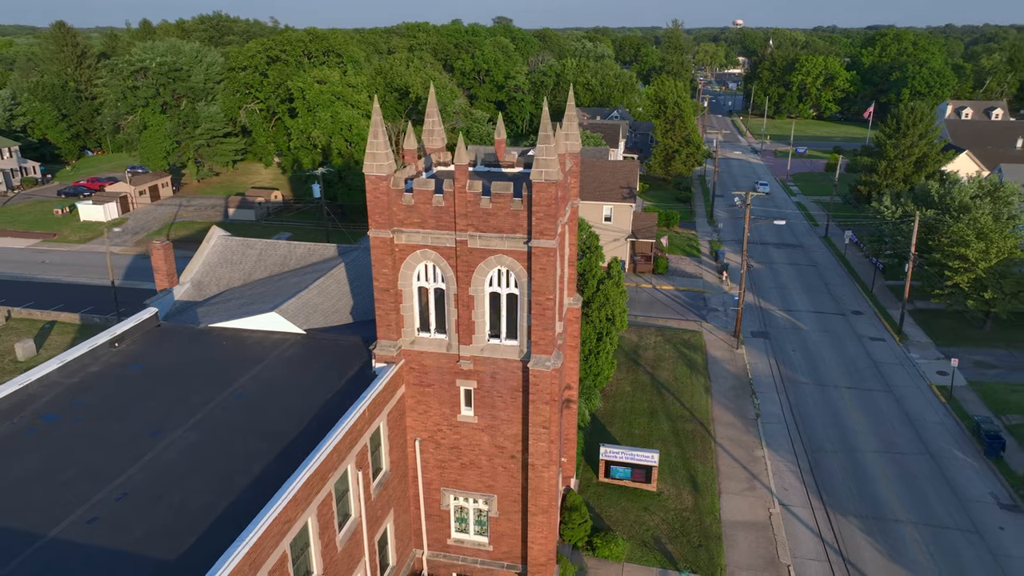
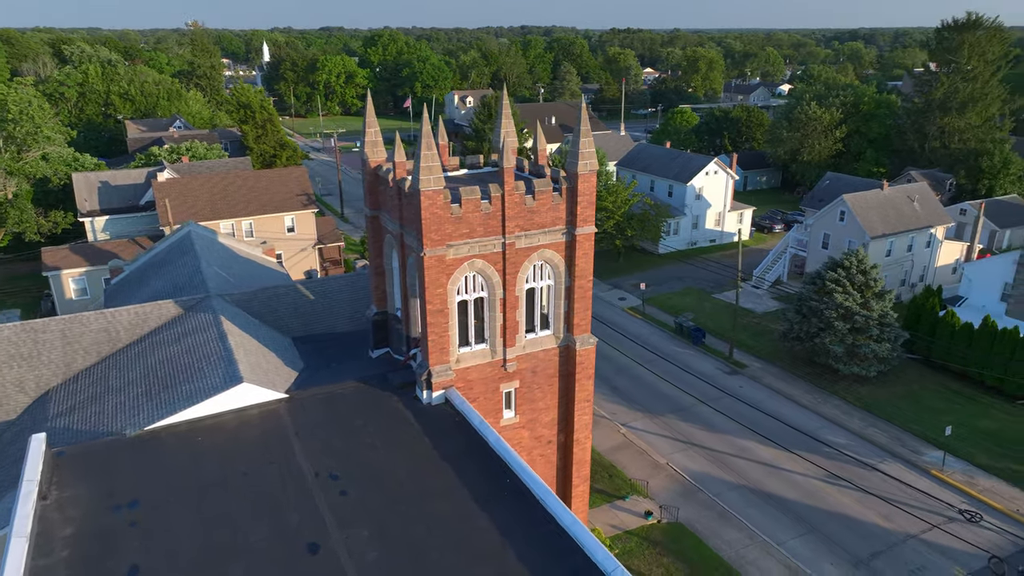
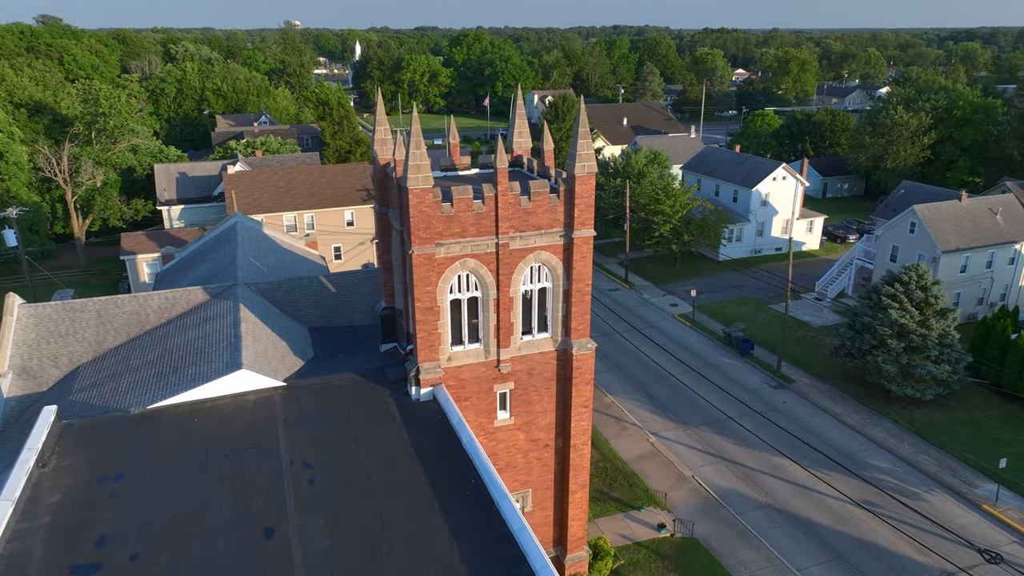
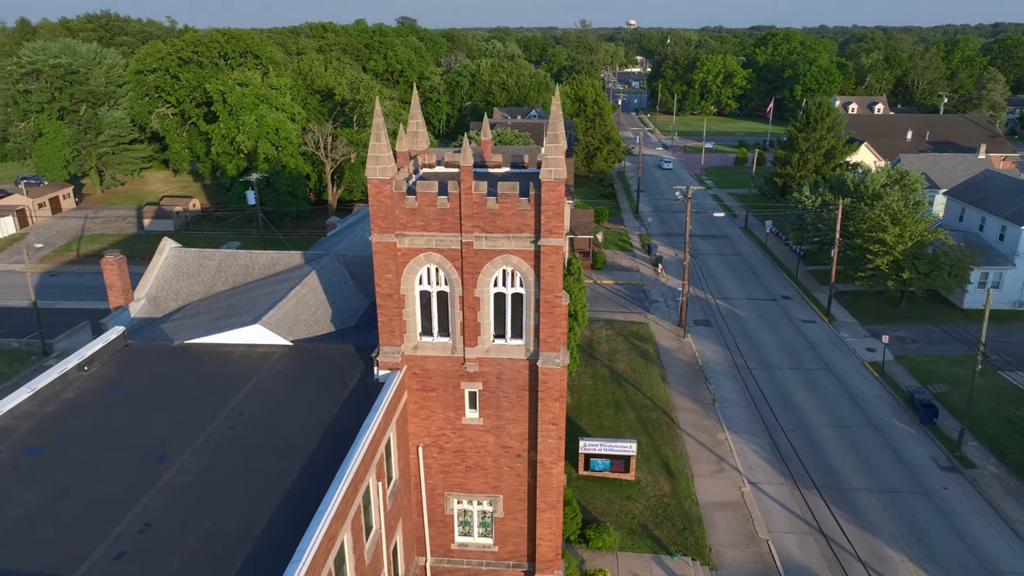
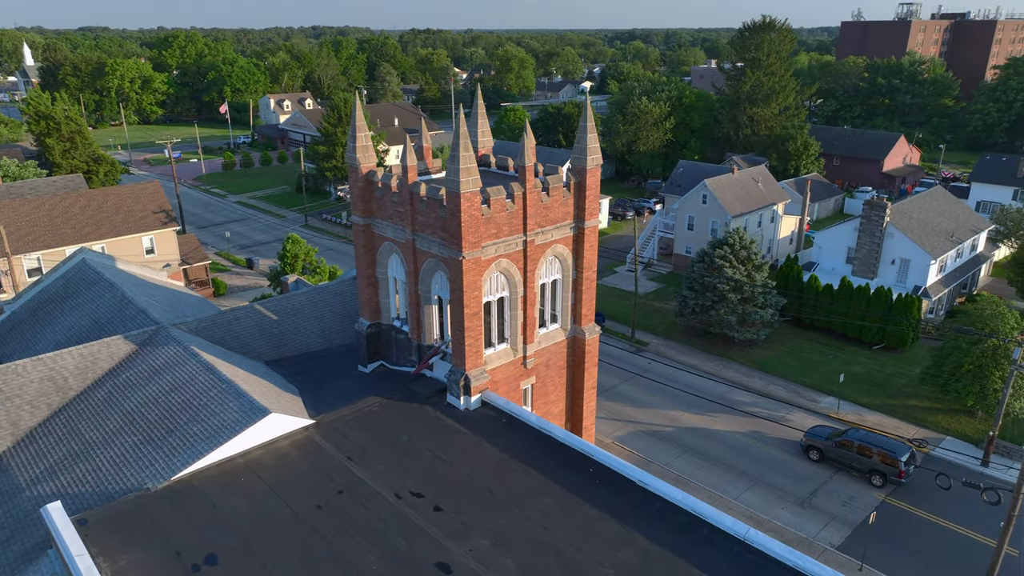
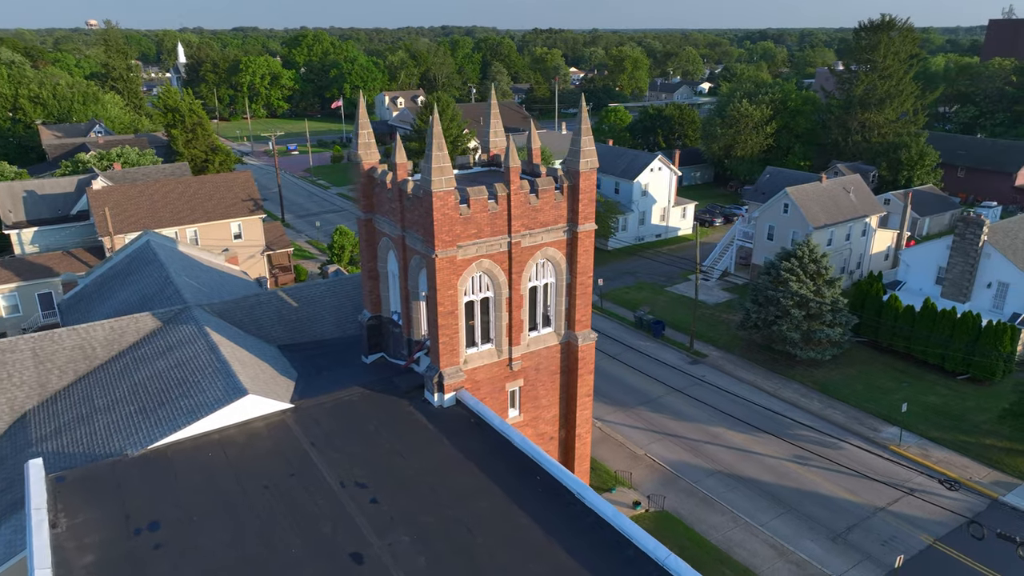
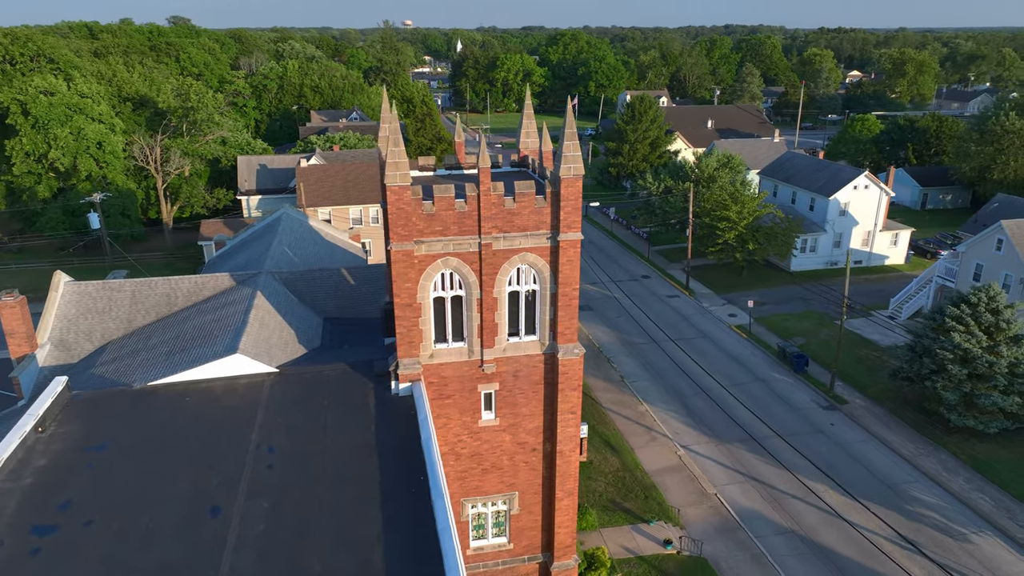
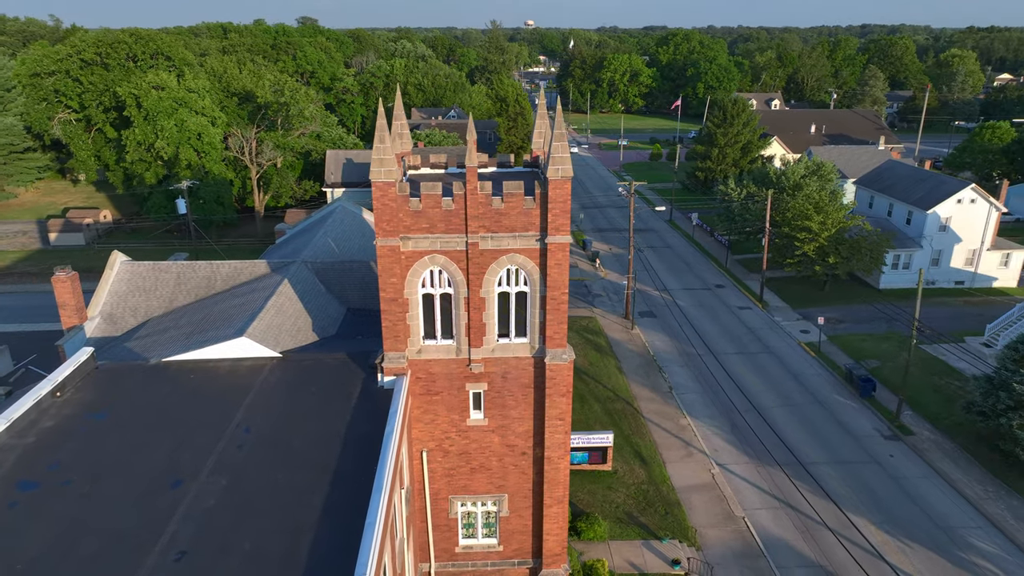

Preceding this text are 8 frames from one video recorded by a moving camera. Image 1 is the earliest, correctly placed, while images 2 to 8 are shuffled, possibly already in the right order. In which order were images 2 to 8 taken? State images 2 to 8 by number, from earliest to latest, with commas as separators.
4, 8, 7, 3, 2, 6, 5
